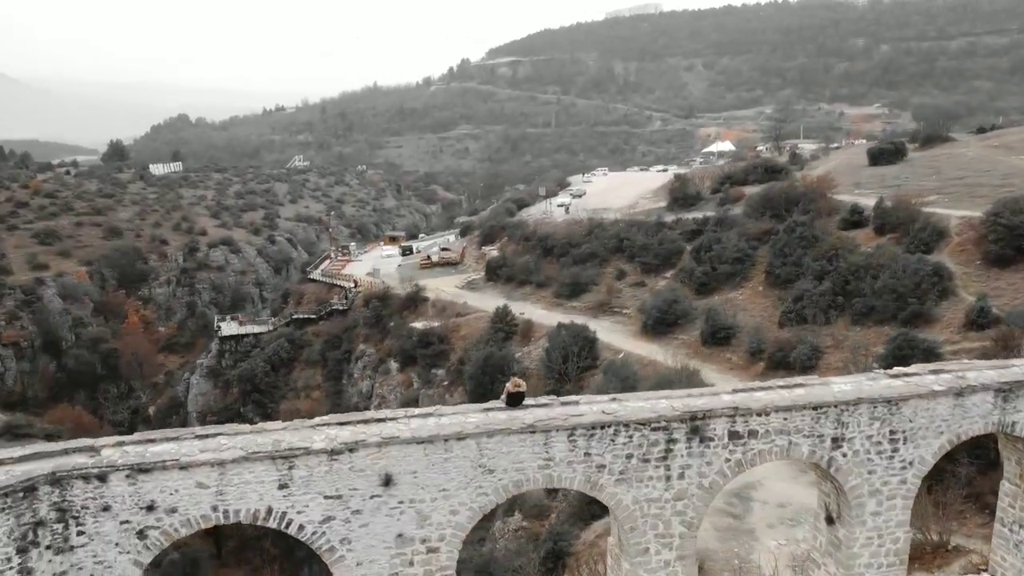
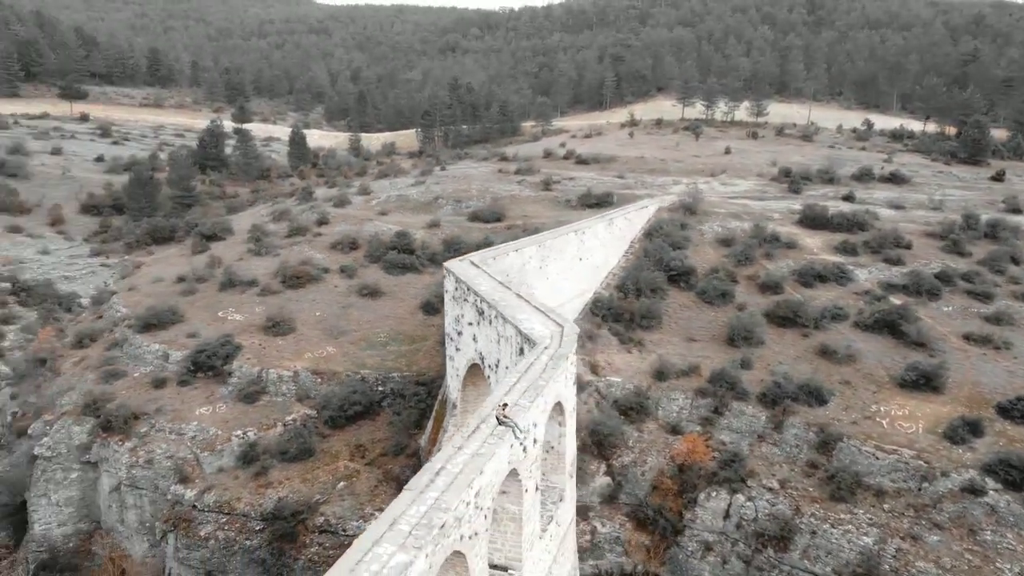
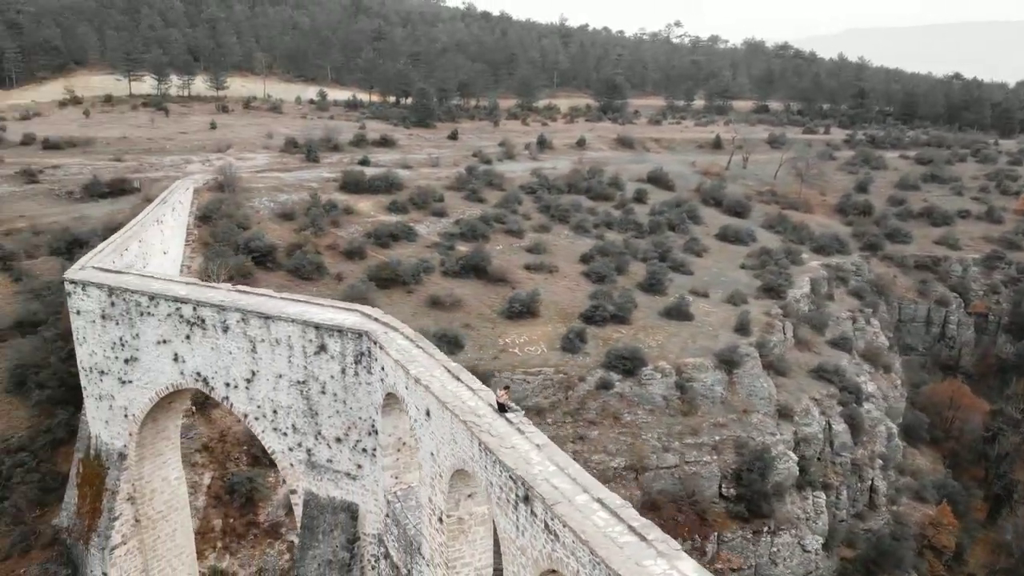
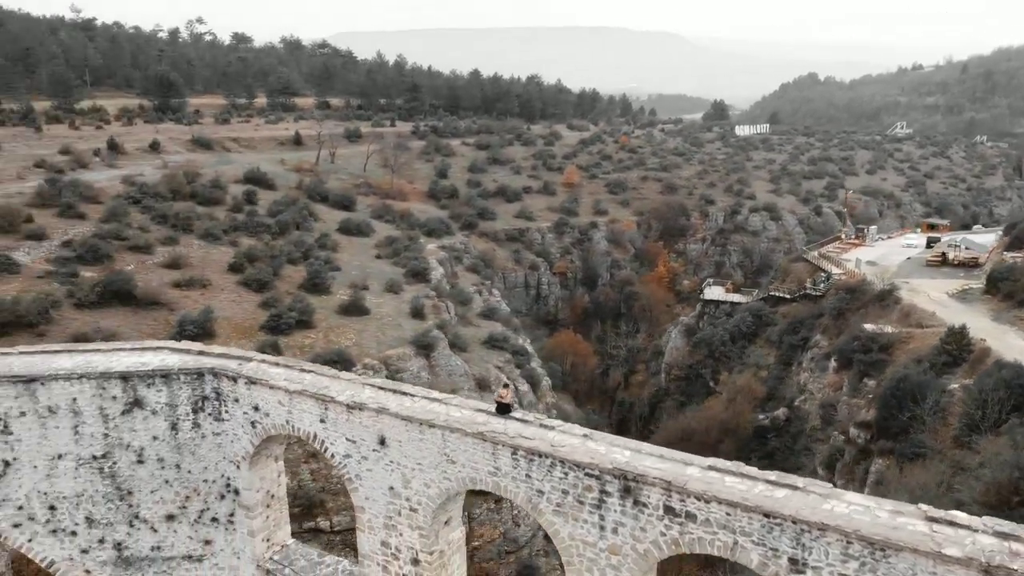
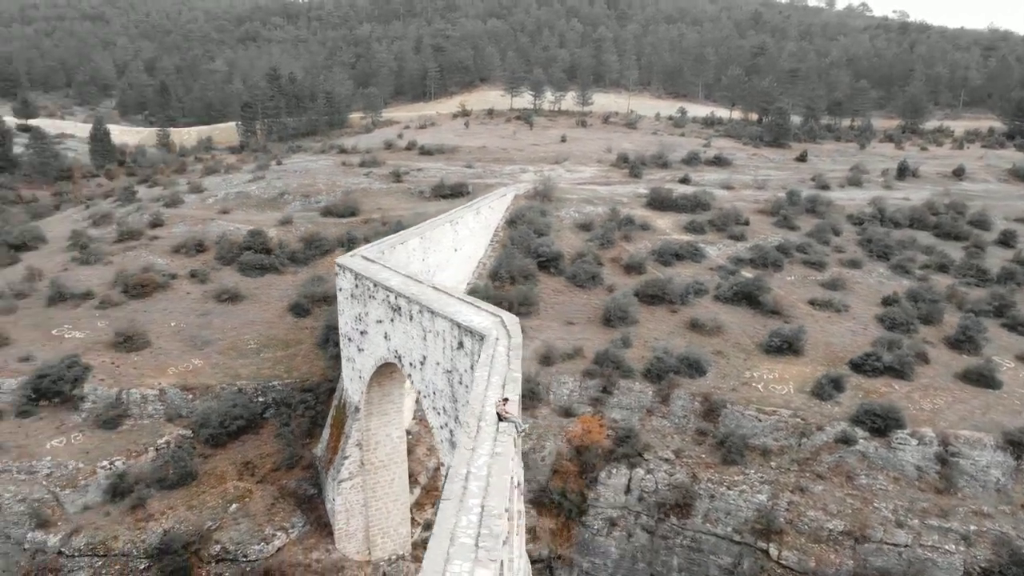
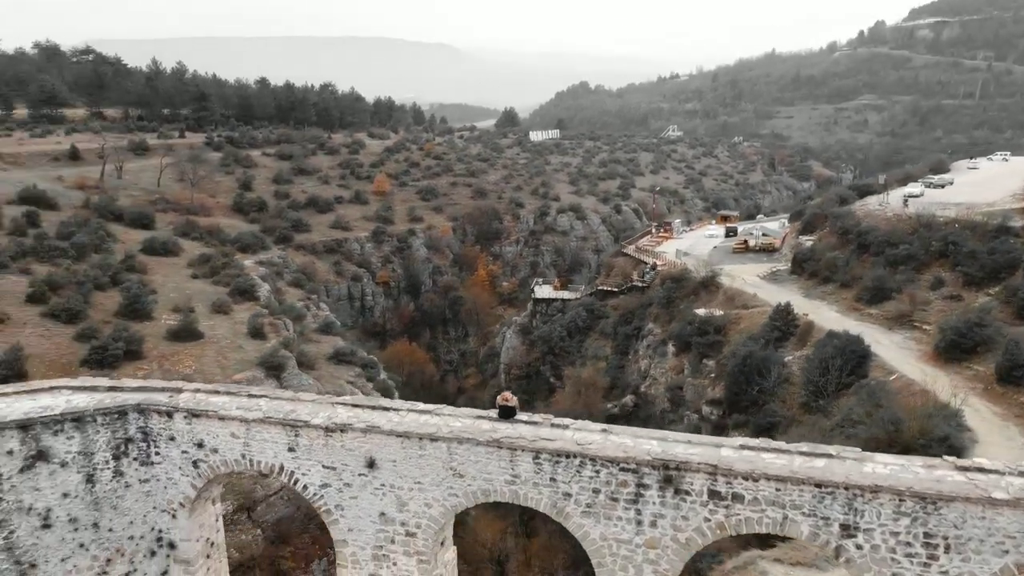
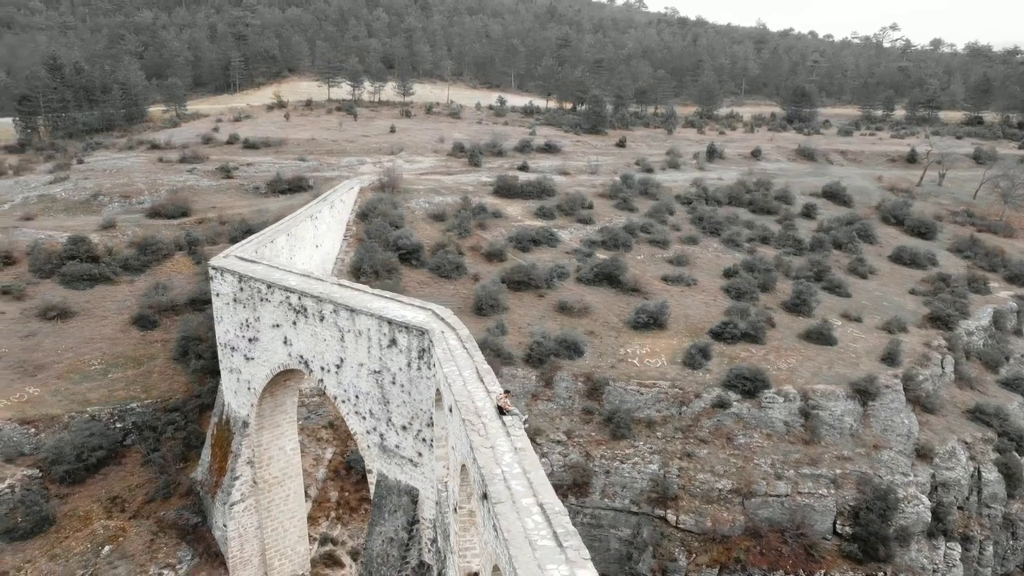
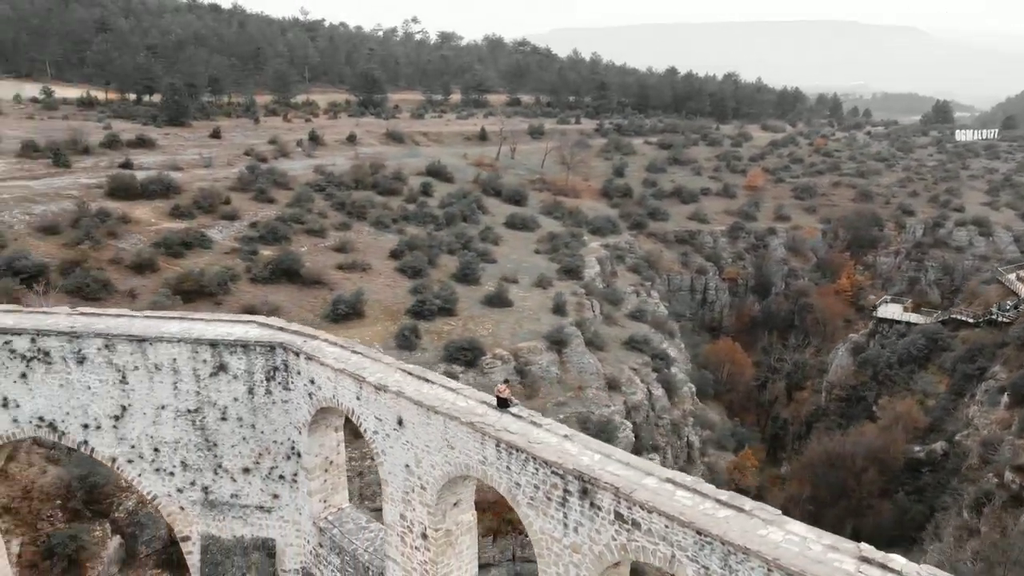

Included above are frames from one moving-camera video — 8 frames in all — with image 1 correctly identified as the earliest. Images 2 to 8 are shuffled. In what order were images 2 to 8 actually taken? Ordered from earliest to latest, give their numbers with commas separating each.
6, 4, 8, 3, 7, 5, 2
